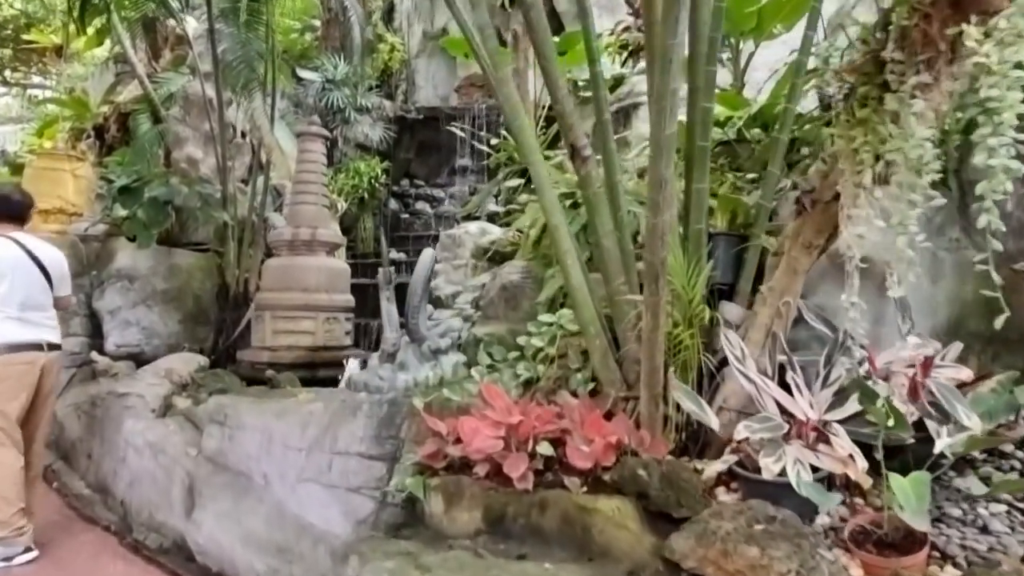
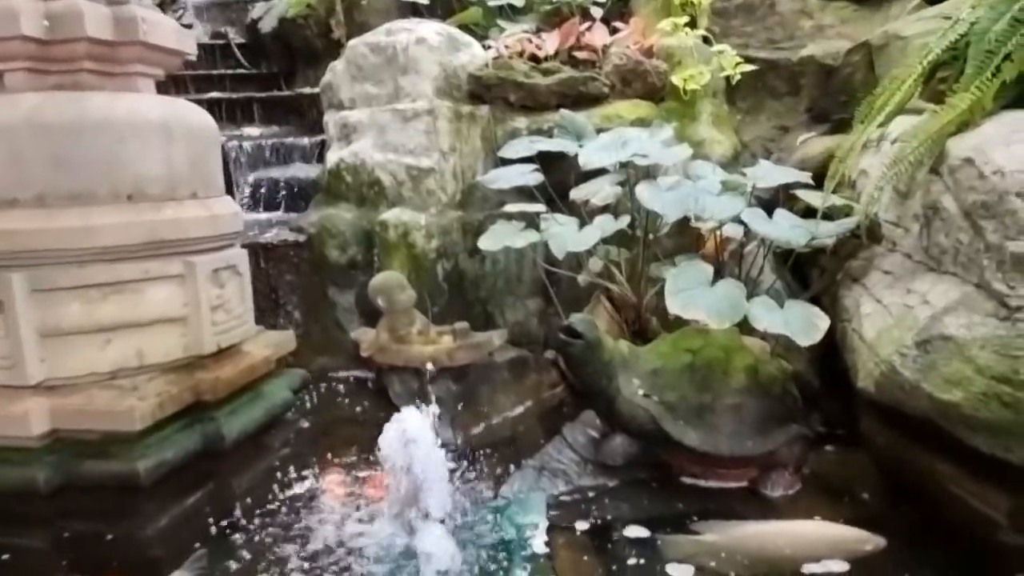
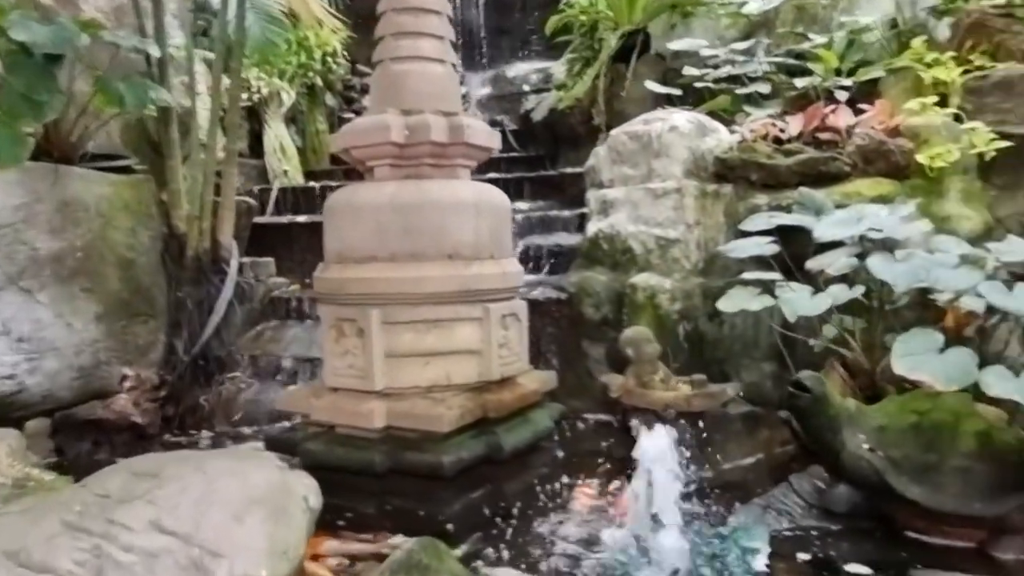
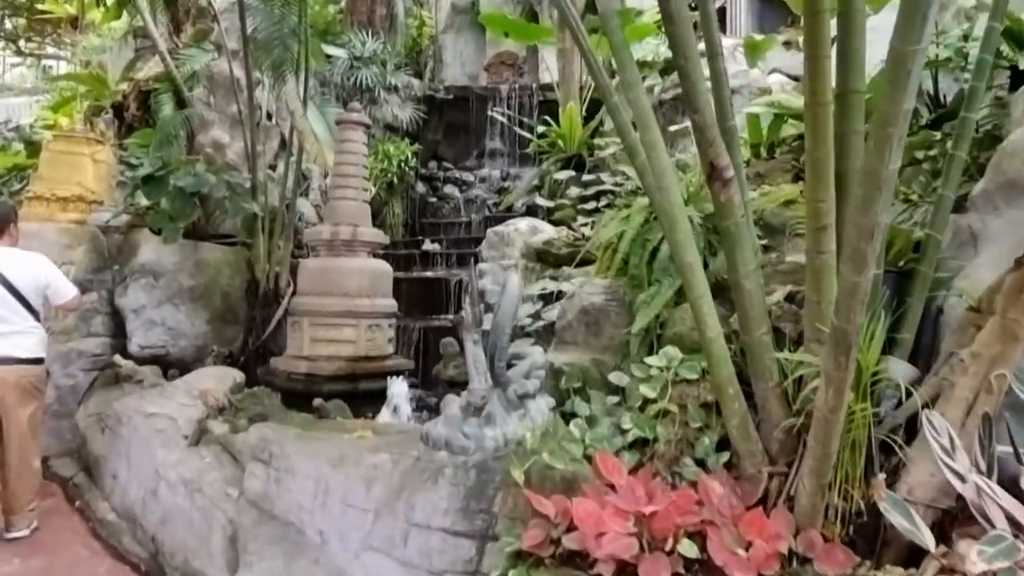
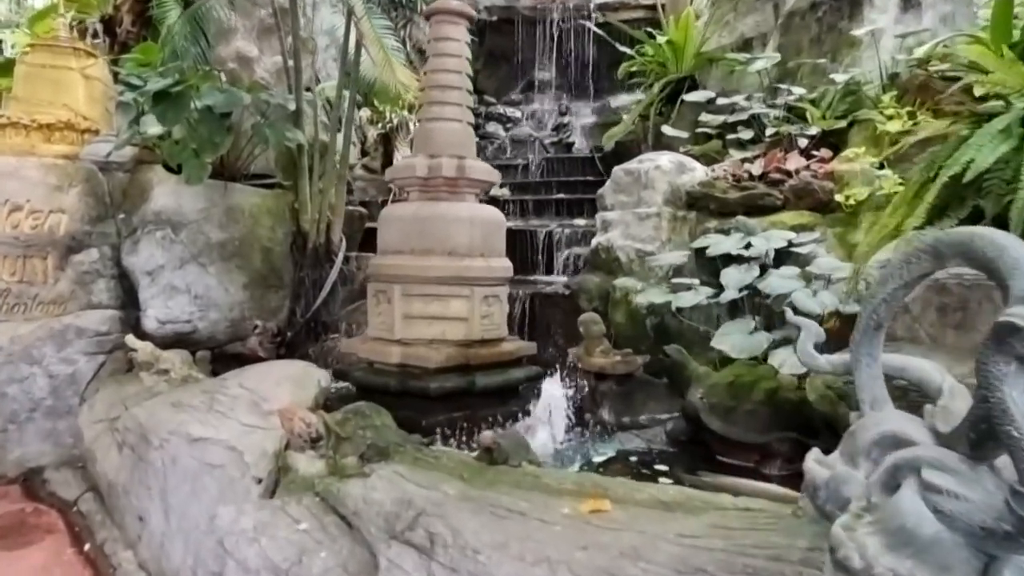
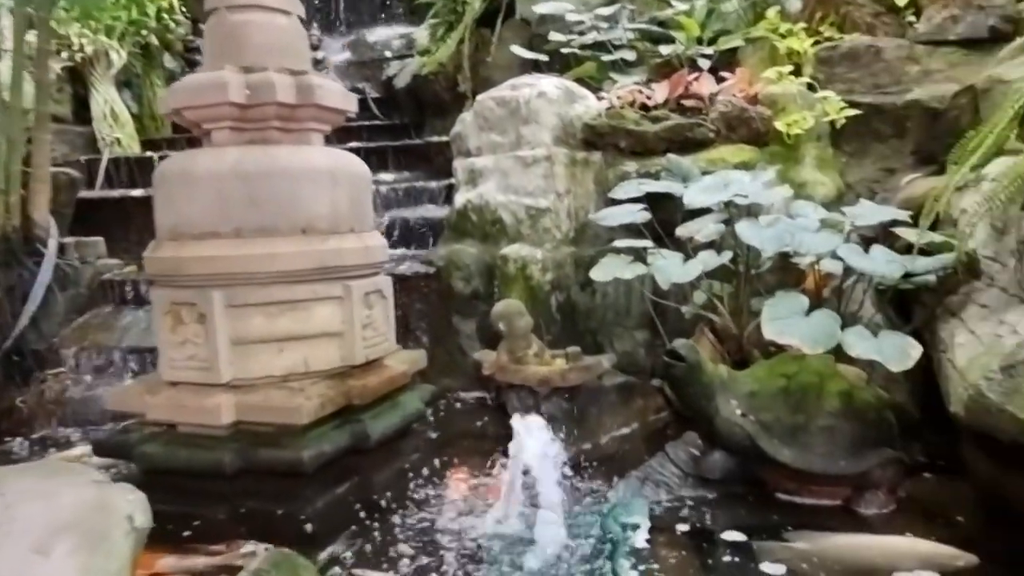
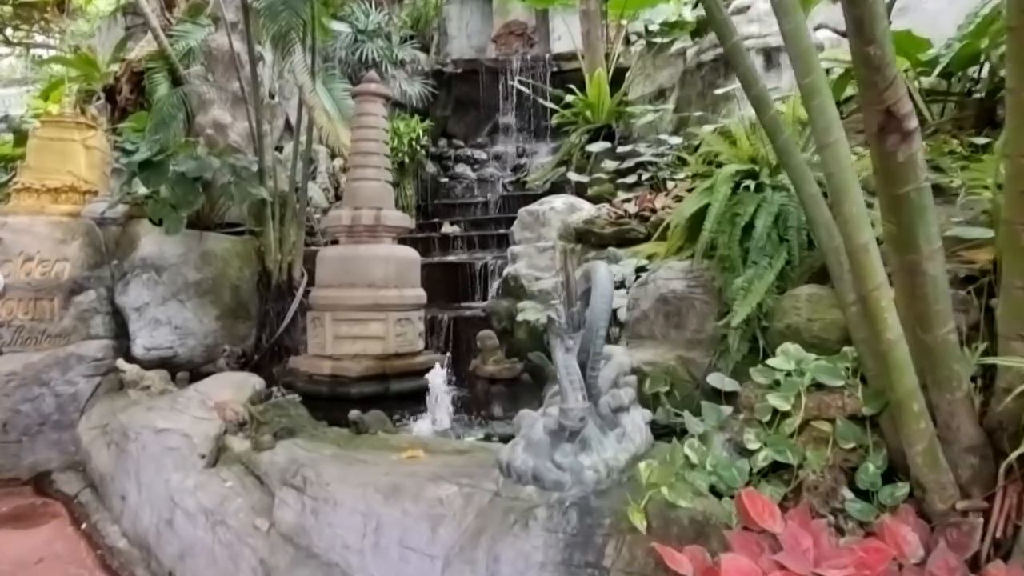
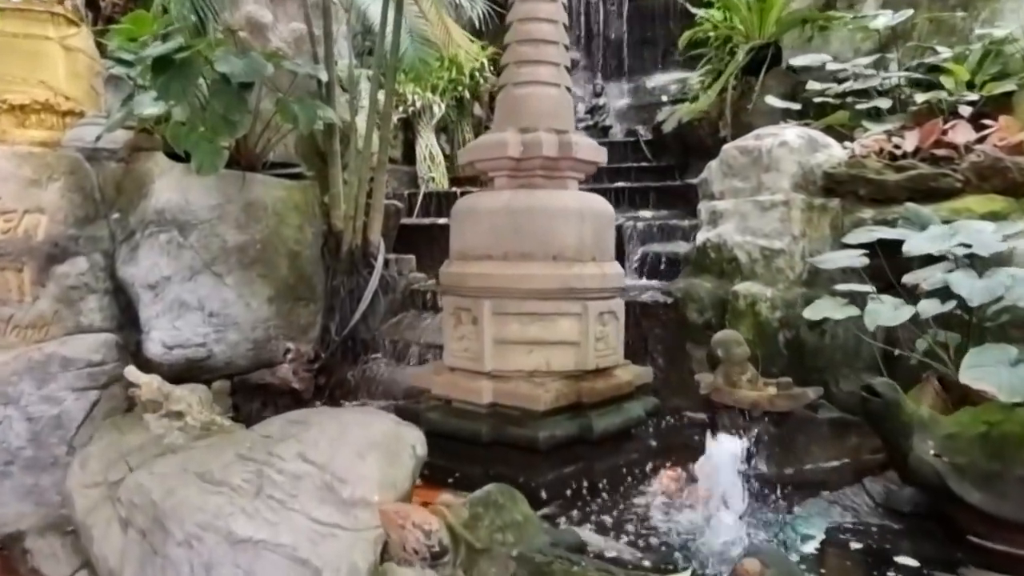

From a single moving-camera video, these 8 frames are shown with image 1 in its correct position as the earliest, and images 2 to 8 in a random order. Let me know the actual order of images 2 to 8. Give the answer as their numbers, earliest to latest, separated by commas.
4, 7, 5, 8, 3, 6, 2
